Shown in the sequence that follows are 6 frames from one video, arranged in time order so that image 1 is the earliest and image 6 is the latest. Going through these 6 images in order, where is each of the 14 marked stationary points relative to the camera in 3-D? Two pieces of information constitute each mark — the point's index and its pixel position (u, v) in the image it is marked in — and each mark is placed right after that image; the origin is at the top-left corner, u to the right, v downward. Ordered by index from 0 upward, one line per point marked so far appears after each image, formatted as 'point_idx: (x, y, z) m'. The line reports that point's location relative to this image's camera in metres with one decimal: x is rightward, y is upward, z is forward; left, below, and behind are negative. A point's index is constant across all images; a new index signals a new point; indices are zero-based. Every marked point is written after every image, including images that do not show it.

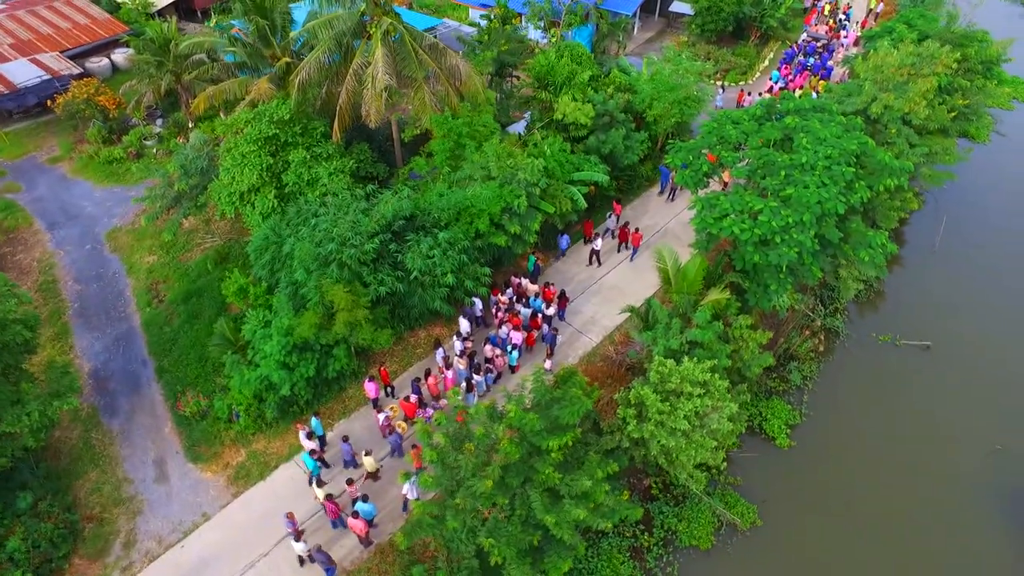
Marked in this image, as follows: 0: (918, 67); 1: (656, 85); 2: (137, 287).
0: (+11.8, +6.4, +16.5) m
1: (+4.6, +6.5, +18.3) m
2: (-10.7, 0.0, +16.3) m
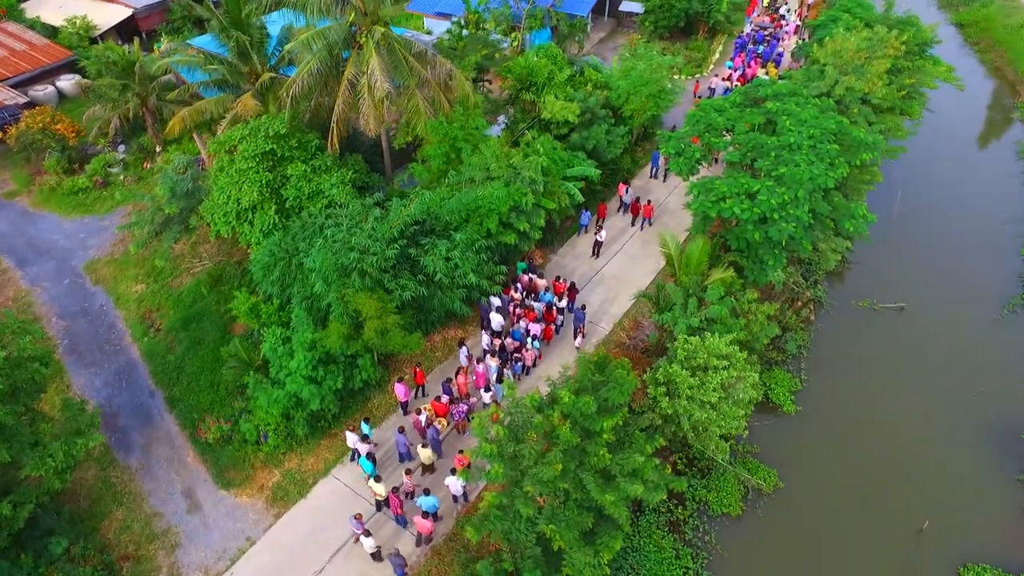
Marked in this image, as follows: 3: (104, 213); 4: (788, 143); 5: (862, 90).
0: (+11.3, +7.5, +17.8) m
1: (+4.0, +6.9, +19.0) m
2: (-10.5, -0.8, +15.7) m
3: (-13.8, +2.5, +19.3) m
4: (+6.7, +3.5, +13.8) m
5: (+10.5, +5.9, +17.0) m
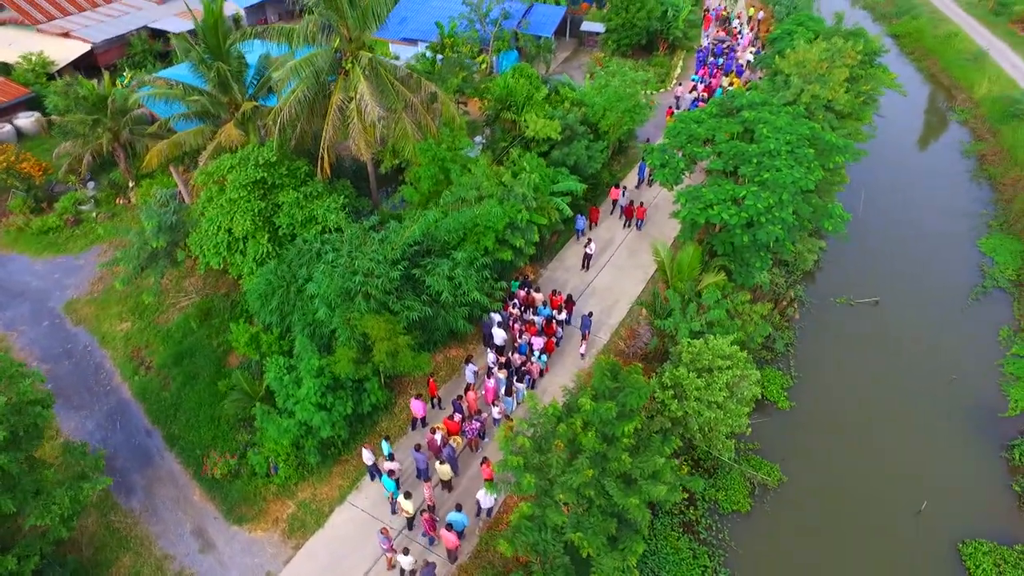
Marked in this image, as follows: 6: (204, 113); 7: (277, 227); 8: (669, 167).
0: (+10.6, +7.6, +18.9) m
1: (+3.3, +6.6, +19.6) m
2: (-10.5, -1.8, +15.2) m
3: (-14.2, +1.2, +18.8) m
4: (+6.5, +3.5, +14.5) m
5: (+9.9, +6.0, +18.0) m
6: (-9.1, +5.2, +17.0) m
7: (-6.0, +1.5, +14.6) m
8: (+4.2, +3.3, +15.4) m
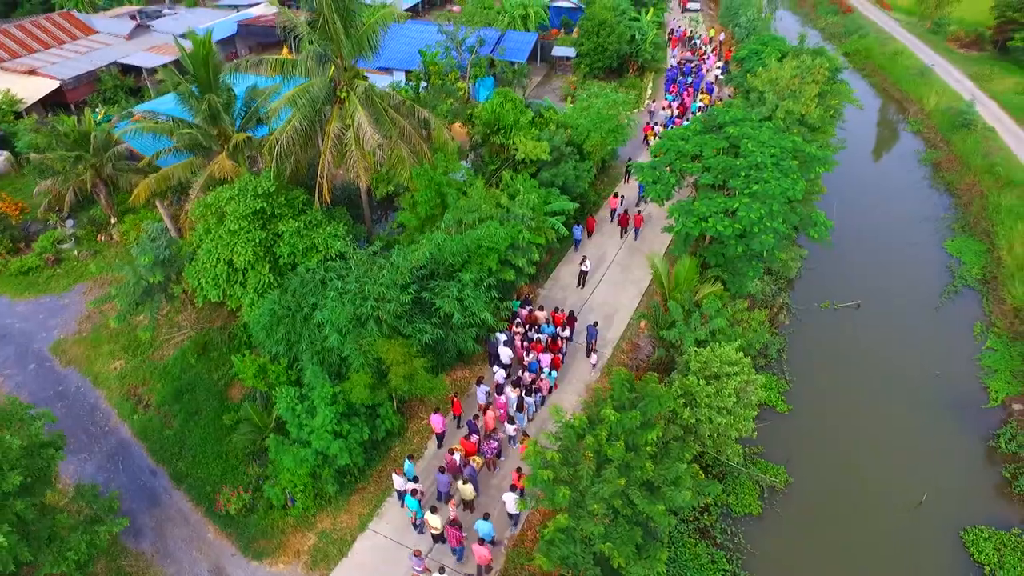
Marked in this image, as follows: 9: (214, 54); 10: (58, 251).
0: (+10.1, +7.4, +19.9) m
1: (+2.8, +6.0, +20.2) m
2: (-10.3, -2.8, +14.8) m
3: (-14.4, -0.1, +18.3) m
4: (+6.4, +3.3, +15.1) m
5: (+9.5, +5.8, +18.9) m
6: (-9.4, +4.2, +16.9) m
7: (-5.9, +0.8, +14.5) m
8: (+4.1, +2.9, +16.0) m
9: (-8.6, +6.8, +16.5) m
10: (-15.5, +1.3, +19.5) m
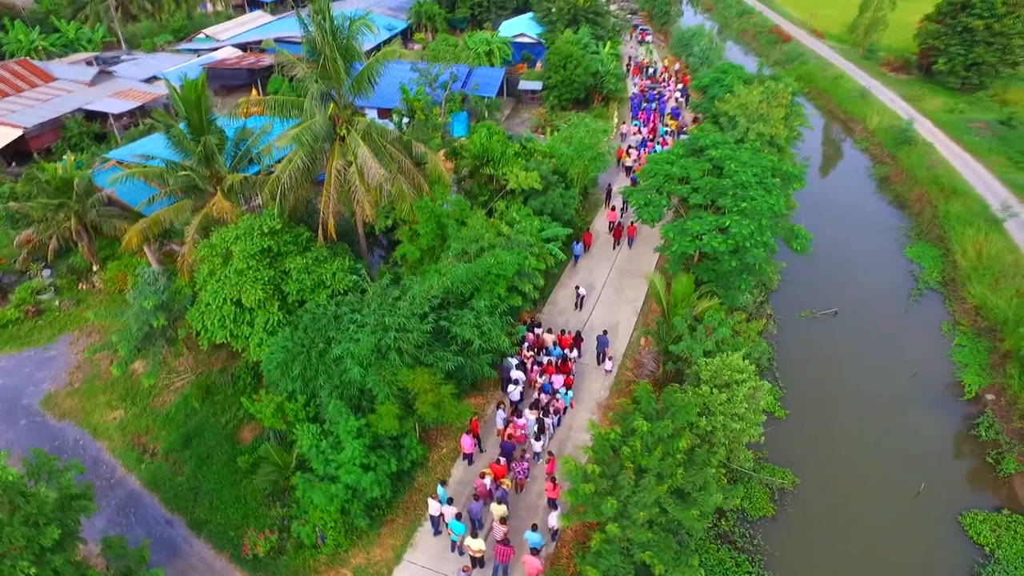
0: (+9.5, +7.0, +21.4) m
1: (+2.3, +5.2, +21.0) m
2: (-9.9, -4.0, +14.3) m
3: (-14.3, -1.7, +17.6) m
4: (+6.4, +3.0, +16.1) m
5: (+9.1, +5.4, +20.3) m
6: (-9.5, +2.9, +16.8) m
7: (-5.7, -0.2, +14.5) m
8: (+4.1, +2.4, +16.8) m
9: (-8.9, +5.5, +16.6) m
10: (-15.6, -0.4, +18.8) m
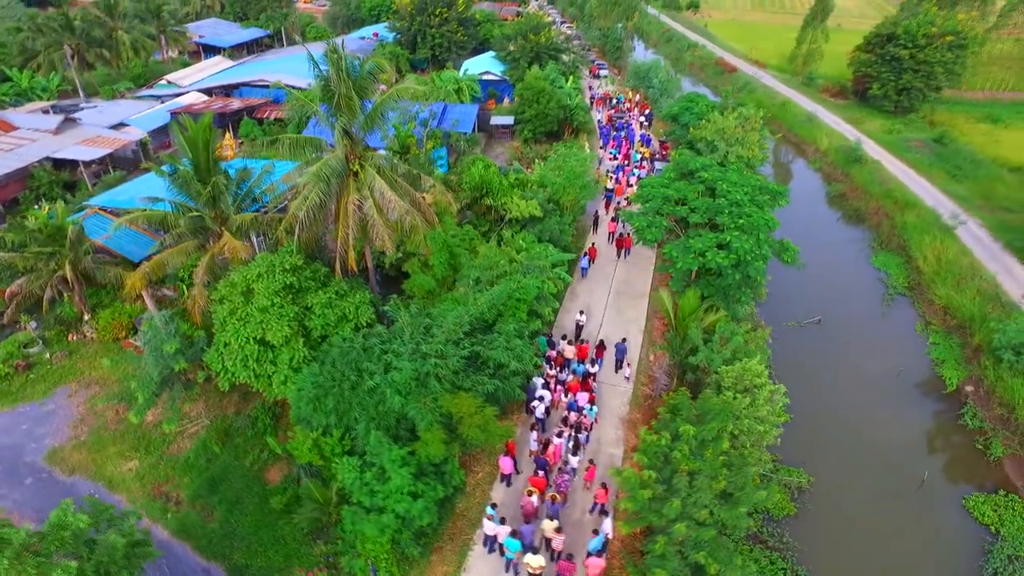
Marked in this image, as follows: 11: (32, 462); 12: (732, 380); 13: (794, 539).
0: (+9.1, +6.4, +22.9) m
1: (+2.1, +4.3, +21.9) m
2: (-9.1, -5.1, +13.8) m
3: (-13.9, -3.2, +16.9) m
4: (+6.6, +2.6, +17.2) m
5: (+8.9, +4.9, +21.7) m
6: (-9.3, +1.7, +16.7) m
7: (-5.1, -1.1, +14.5) m
8: (+4.3, +1.9, +17.7) m
9: (-8.7, +4.3, +16.7) m
10: (-15.2, -2.1, +18.1) m
11: (-12.5, -4.5, +14.9) m
12: (+5.3, -2.3, +14.0) m
13: (+6.9, -6.1, +13.9) m
